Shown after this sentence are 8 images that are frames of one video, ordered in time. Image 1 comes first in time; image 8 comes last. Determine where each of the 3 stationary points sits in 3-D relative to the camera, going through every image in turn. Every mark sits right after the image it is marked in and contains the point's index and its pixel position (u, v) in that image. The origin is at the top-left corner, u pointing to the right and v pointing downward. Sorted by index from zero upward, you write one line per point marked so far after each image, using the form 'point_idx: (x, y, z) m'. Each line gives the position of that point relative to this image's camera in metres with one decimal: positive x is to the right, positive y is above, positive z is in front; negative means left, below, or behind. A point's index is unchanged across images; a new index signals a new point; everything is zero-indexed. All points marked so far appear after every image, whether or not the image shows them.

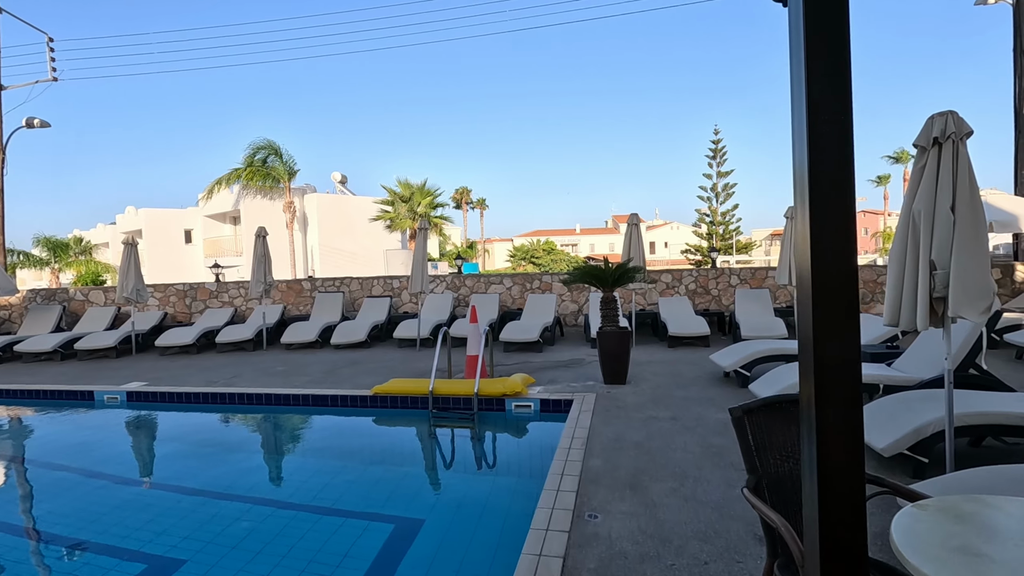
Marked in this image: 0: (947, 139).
0: (+2.5, +0.9, +3.1) m
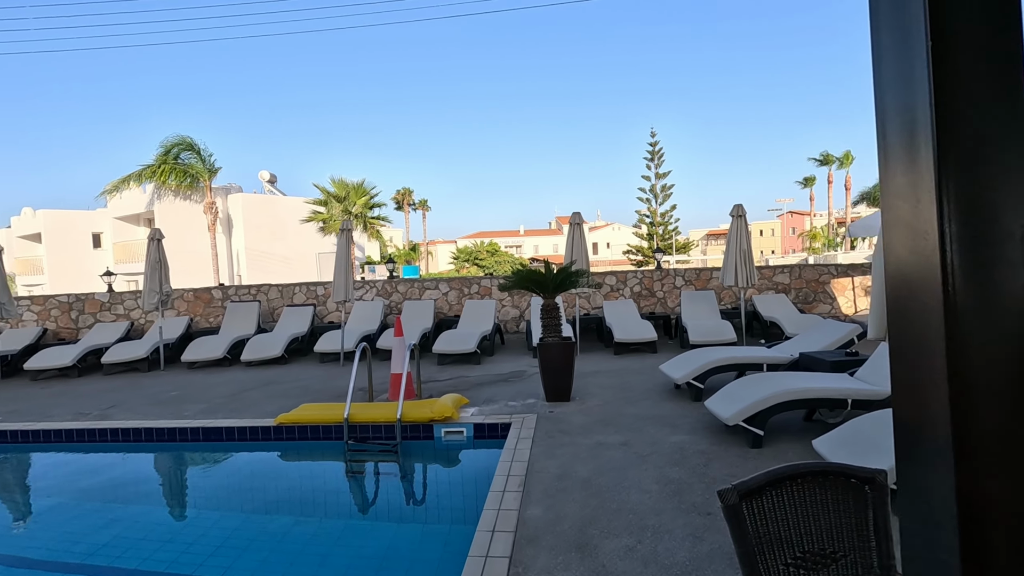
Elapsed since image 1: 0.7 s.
0: (+2.1, +0.8, +2.6) m
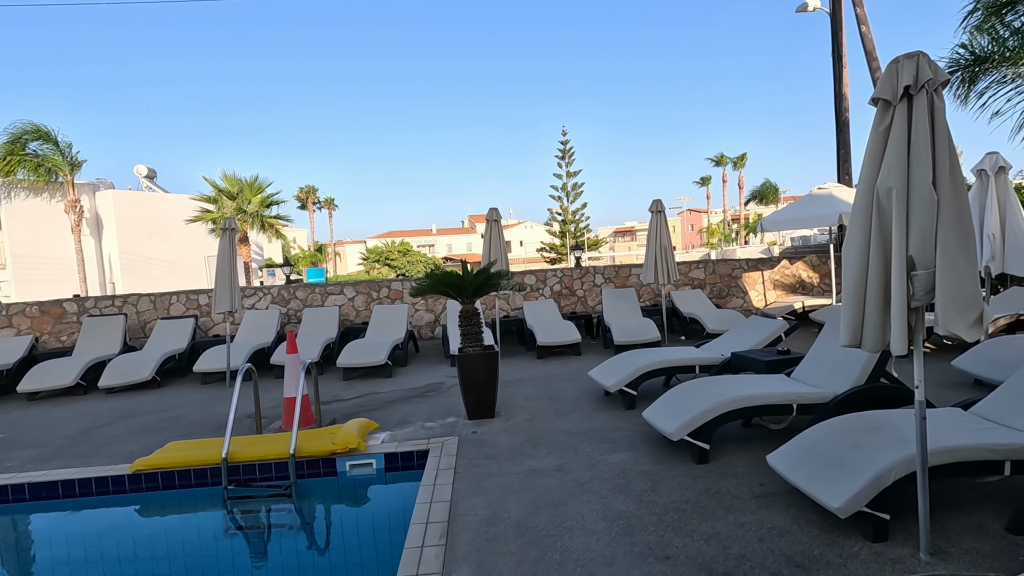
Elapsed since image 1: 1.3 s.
0: (+1.7, +0.8, +2.2) m
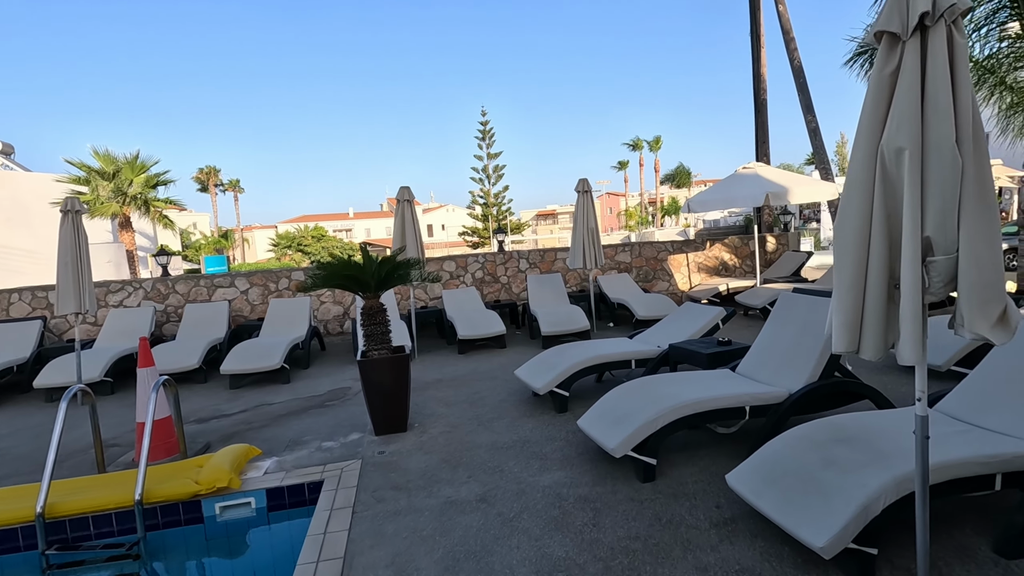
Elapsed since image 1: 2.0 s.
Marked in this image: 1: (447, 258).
0: (+1.4, +0.9, +1.7) m
1: (-1.1, +0.5, +9.3) m
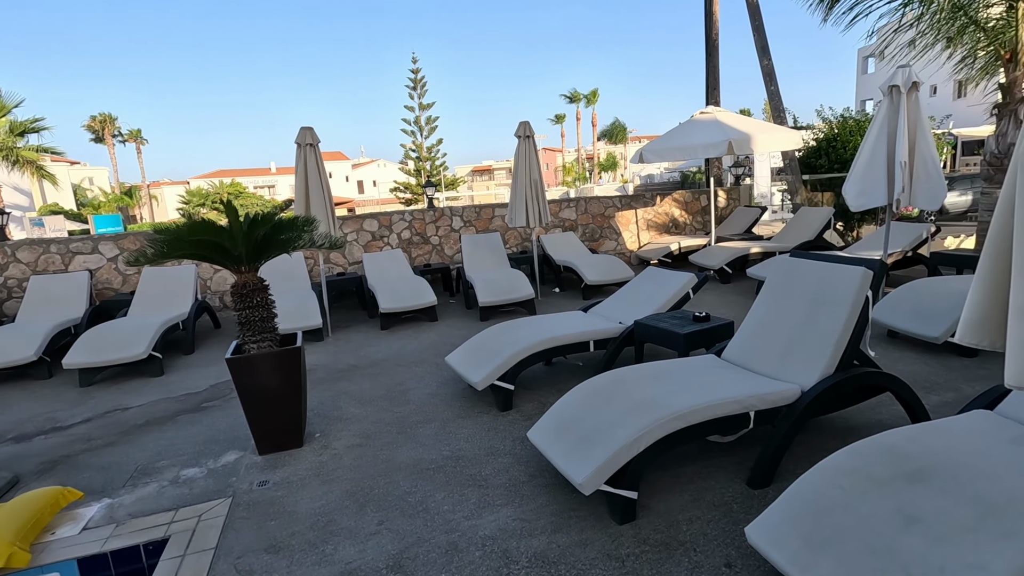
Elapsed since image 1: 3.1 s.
0: (+1.2, +0.9, +0.8) m
1: (-2.2, +1.1, +8.0) m
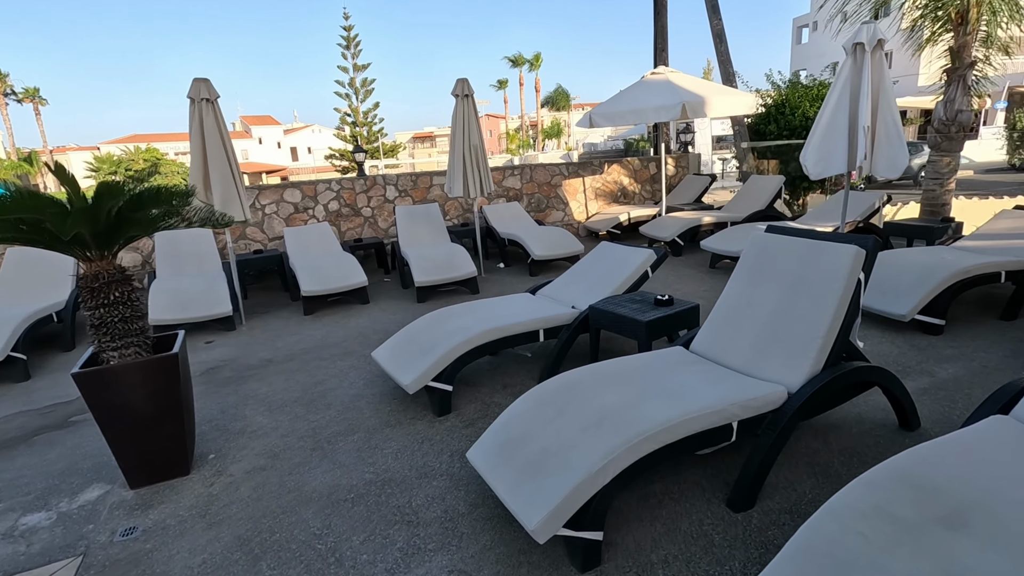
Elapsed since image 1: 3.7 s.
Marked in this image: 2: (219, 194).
0: (+1.1, +0.8, +0.3) m
1: (-3.0, +1.4, +7.2) m
2: (-2.7, +0.8, +4.8) m
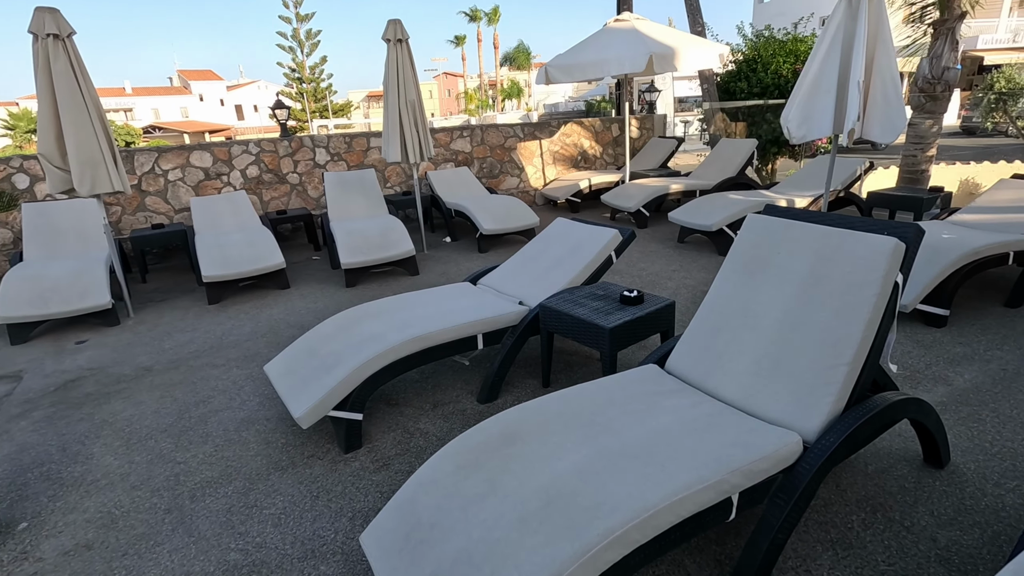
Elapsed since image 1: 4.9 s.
0: (+1.0, +0.7, -0.4) m
1: (-3.6, +1.6, +6.1) m
2: (-3.1, +0.9, +3.9) m
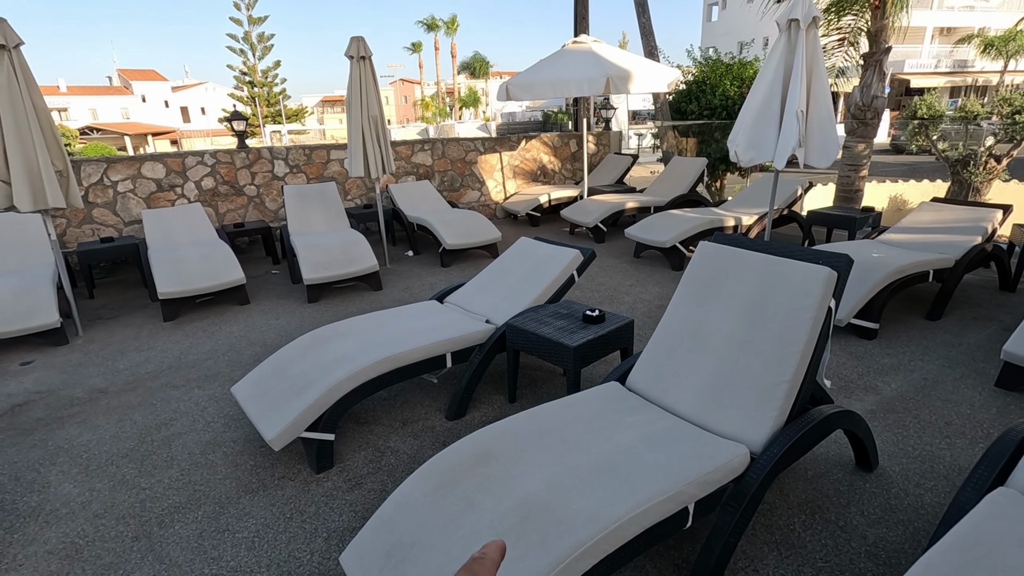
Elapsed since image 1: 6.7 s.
0: (+1.0, +0.6, -0.2) m
1: (-4.0, +1.5, +5.9) m
2: (-3.4, +0.8, +3.7) m
